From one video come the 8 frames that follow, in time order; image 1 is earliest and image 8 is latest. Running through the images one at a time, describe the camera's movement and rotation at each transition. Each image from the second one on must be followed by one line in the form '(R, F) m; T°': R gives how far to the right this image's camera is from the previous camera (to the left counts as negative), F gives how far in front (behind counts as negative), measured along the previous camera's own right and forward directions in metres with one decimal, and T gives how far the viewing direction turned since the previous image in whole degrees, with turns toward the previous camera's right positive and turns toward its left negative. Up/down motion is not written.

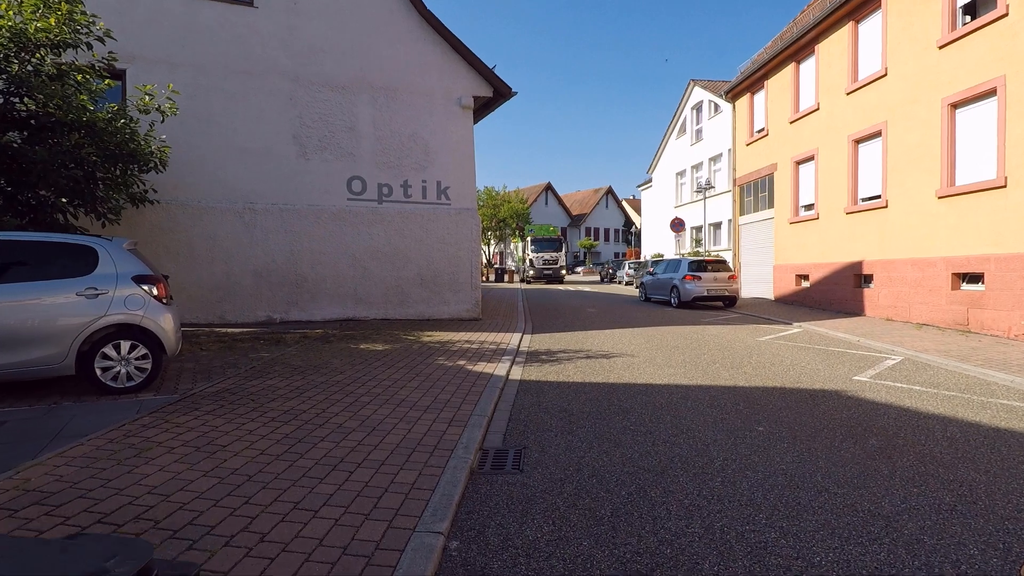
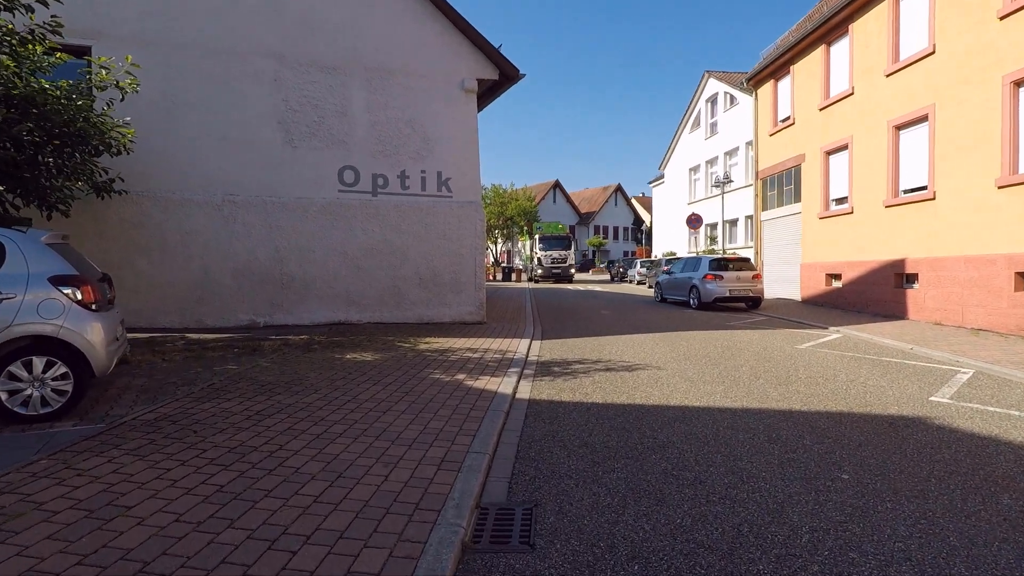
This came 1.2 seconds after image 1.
(0.0, +1.2) m; -1°
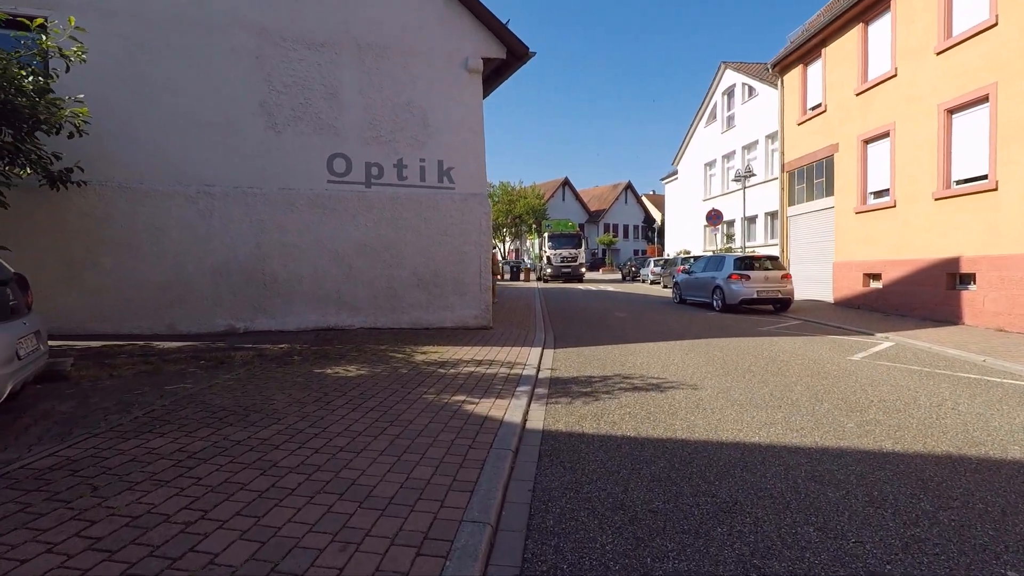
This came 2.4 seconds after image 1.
(0.0, +1.3) m; -1°
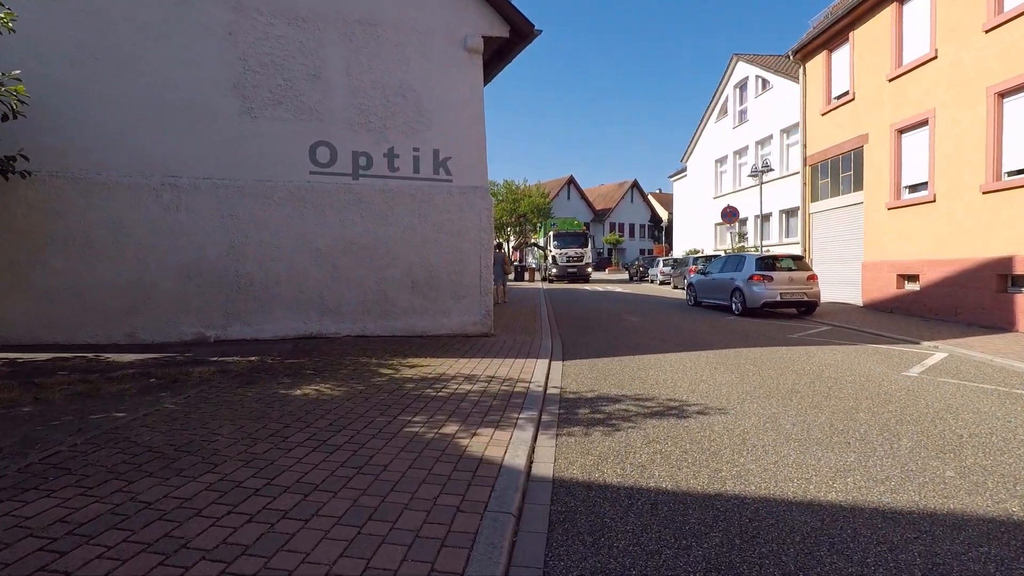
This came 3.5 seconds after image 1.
(0.0, +1.1) m; 0°
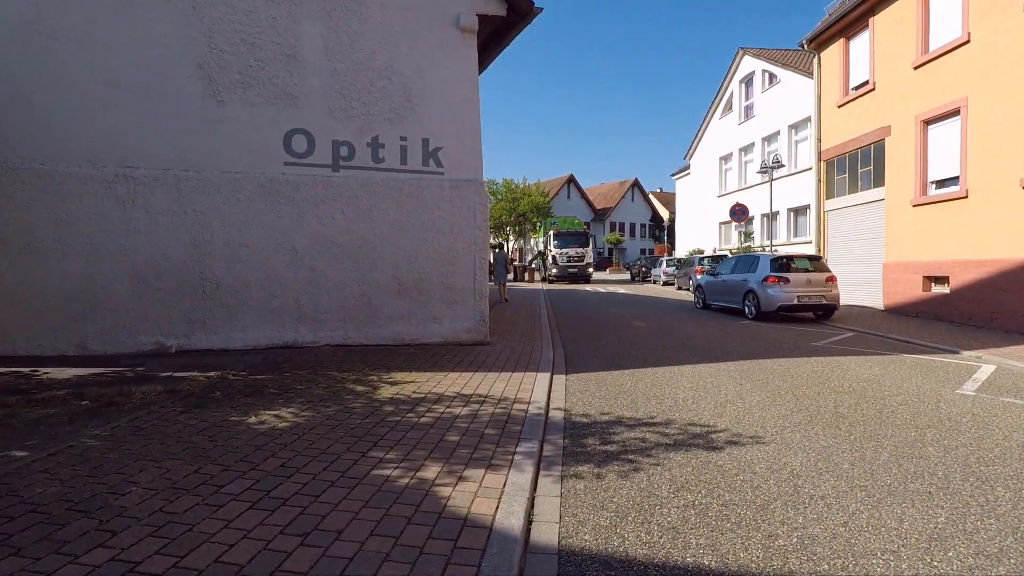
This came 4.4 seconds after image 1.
(0.0, +1.0) m; 0°
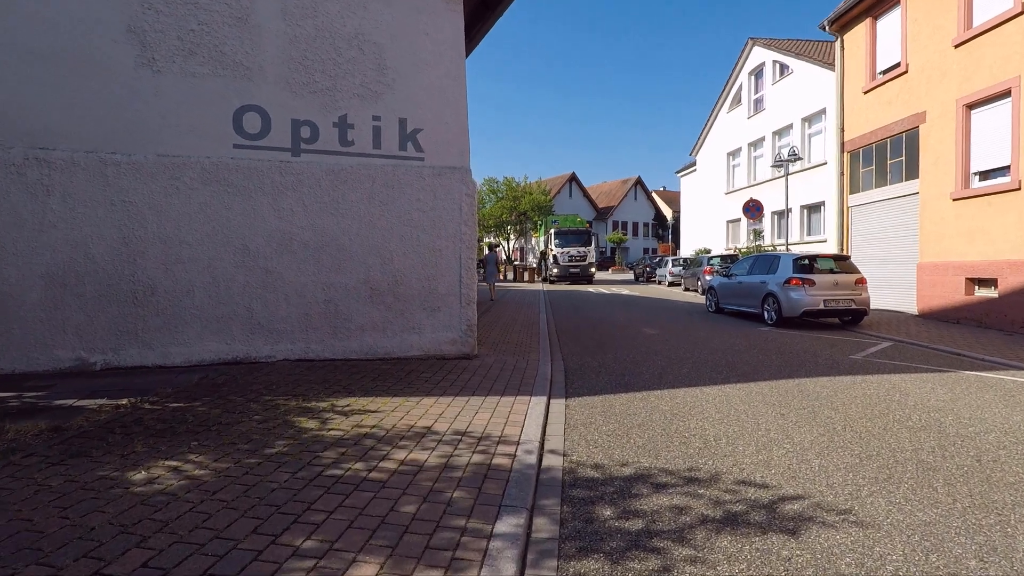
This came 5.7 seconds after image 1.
(+0.1, +1.3) m; 0°
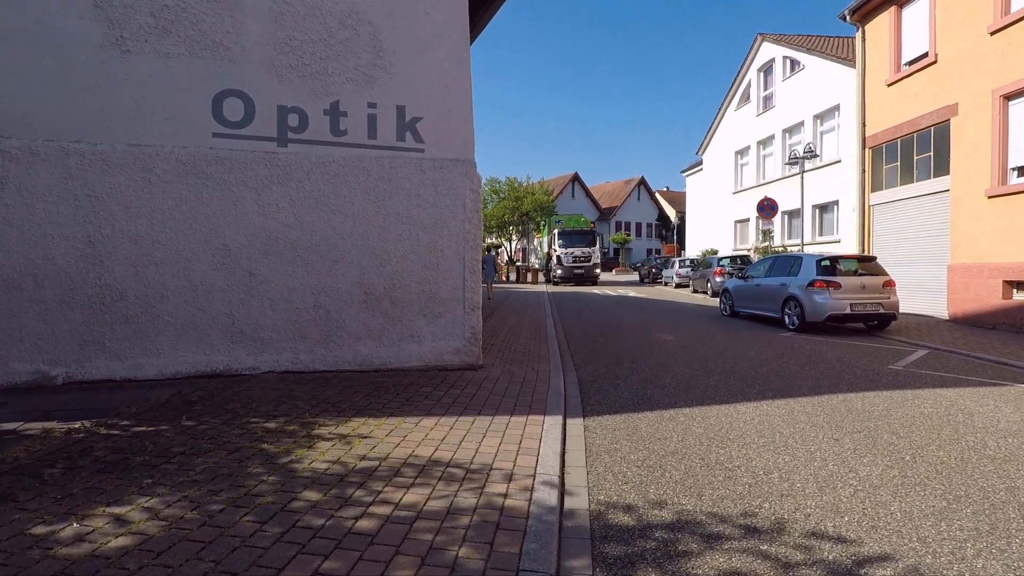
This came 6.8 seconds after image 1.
(-0.1, +0.7) m; 0°
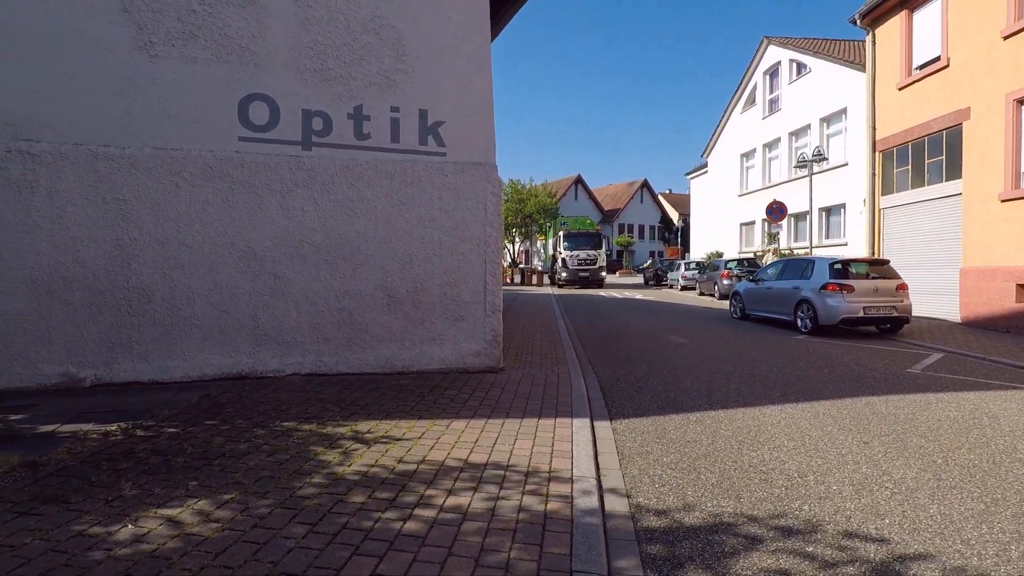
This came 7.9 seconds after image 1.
(-0.2, 0.0) m; 0°
